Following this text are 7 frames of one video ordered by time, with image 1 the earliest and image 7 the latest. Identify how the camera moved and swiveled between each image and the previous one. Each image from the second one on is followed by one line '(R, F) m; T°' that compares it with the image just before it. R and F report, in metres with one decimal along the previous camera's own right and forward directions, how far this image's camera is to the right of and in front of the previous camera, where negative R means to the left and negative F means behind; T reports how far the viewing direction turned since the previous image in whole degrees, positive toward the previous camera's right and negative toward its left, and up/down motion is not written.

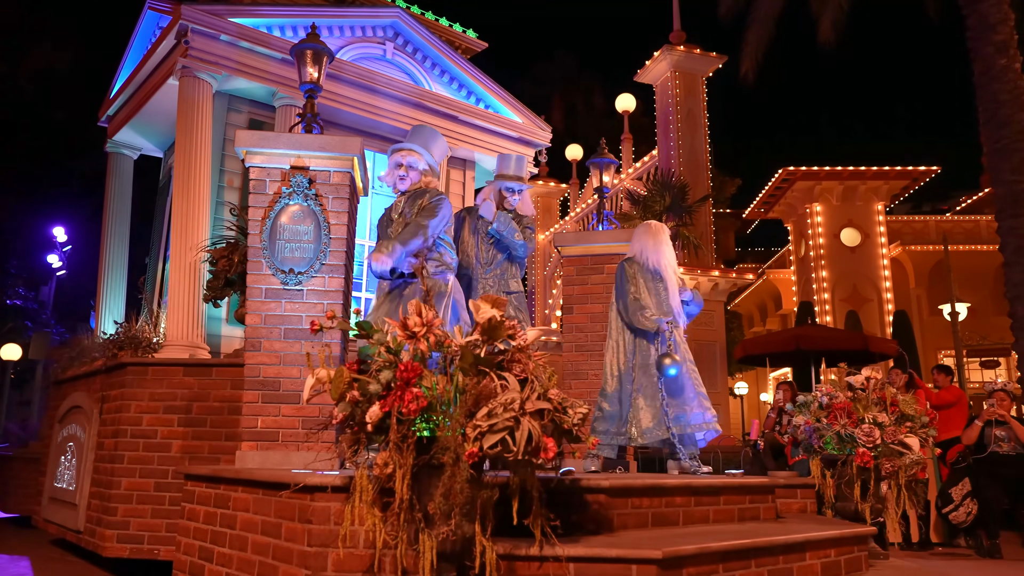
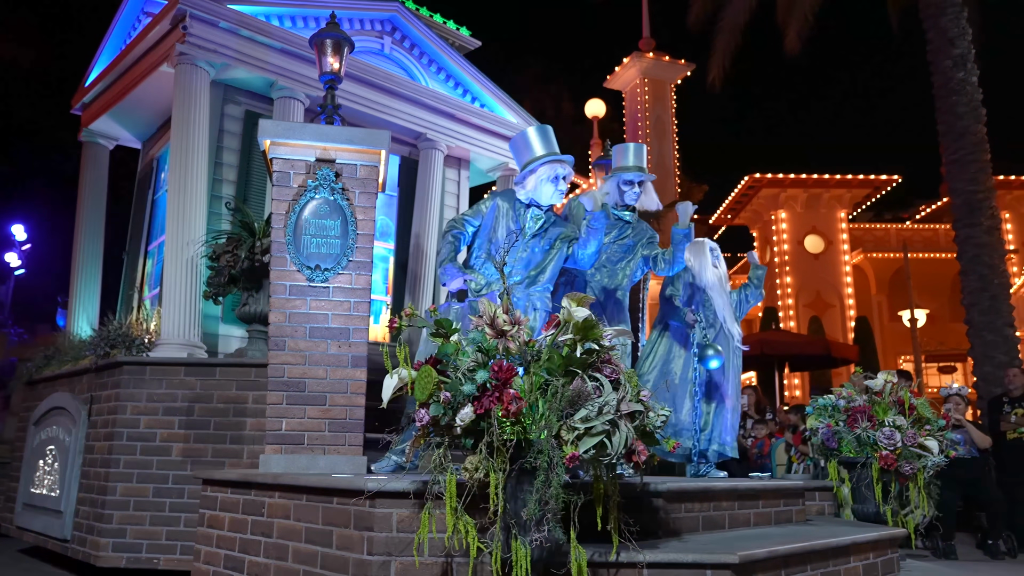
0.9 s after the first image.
(-0.6, +0.2) m; +3°
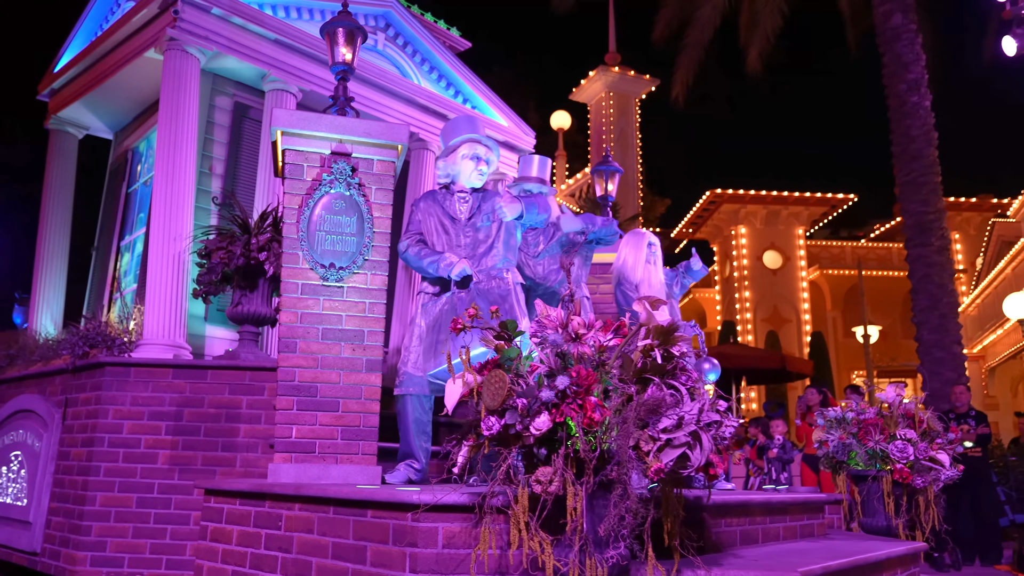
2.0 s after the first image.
(-0.6, +0.3) m; +4°
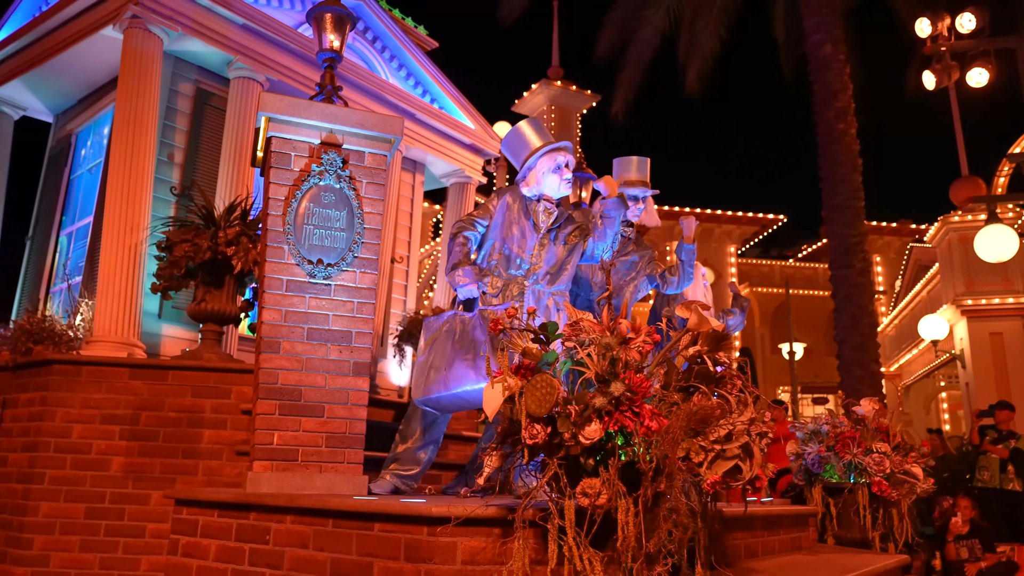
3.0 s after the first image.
(-0.5, +0.2) m; +5°
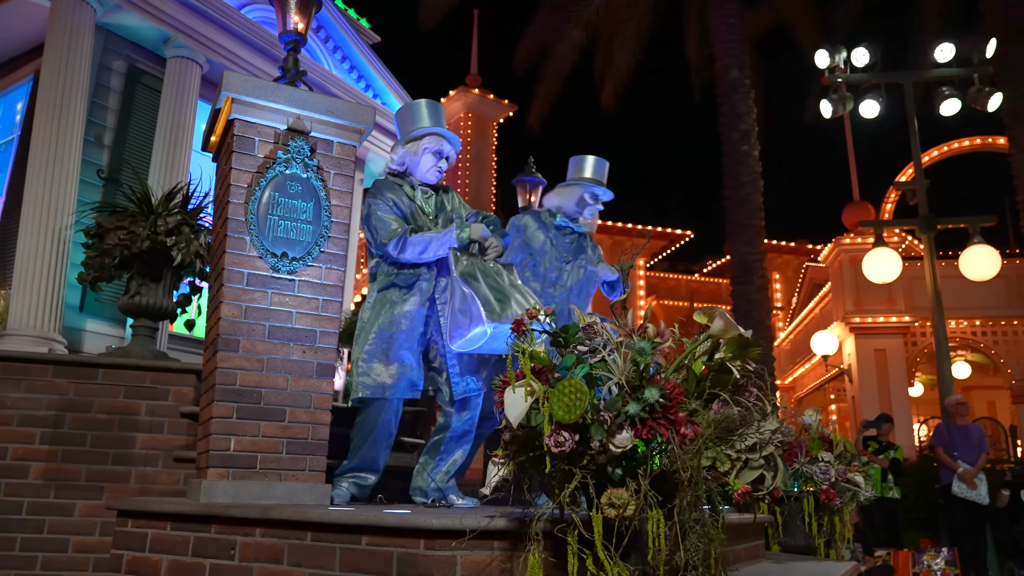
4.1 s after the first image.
(-0.5, +0.2) m; +7°
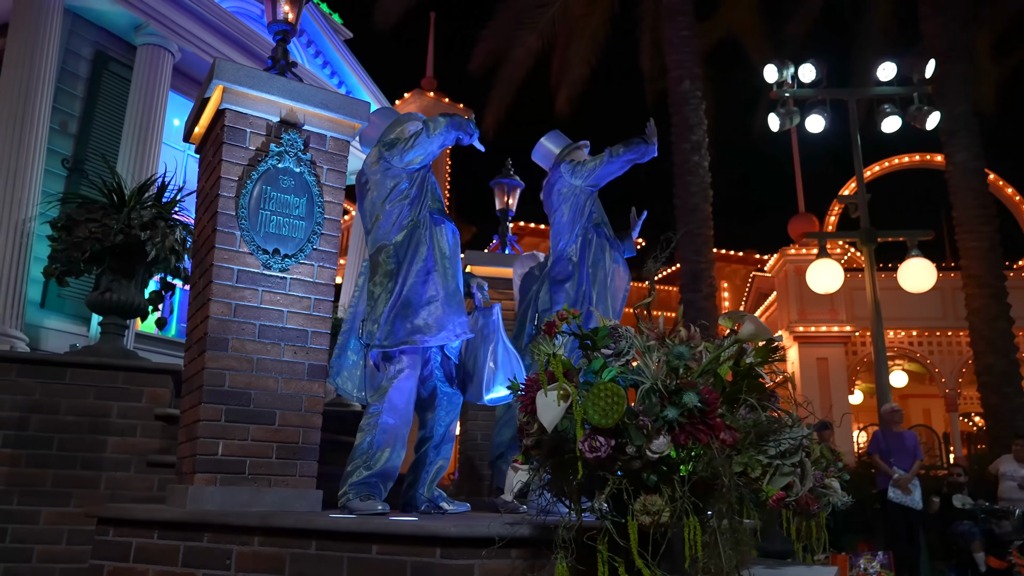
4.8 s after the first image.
(-0.4, +0.1) m; +4°
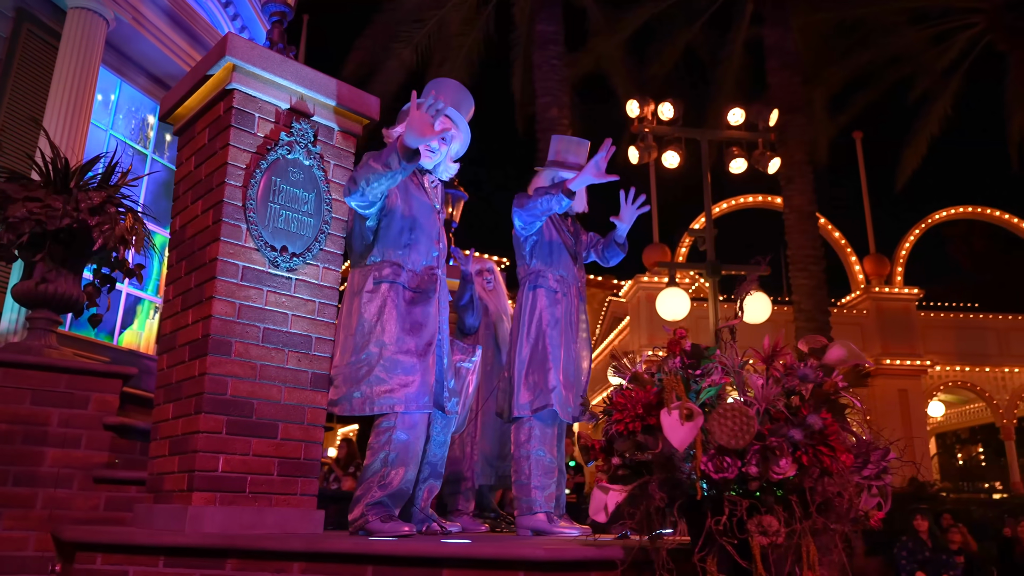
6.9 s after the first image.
(-1.1, +0.2) m; +11°
